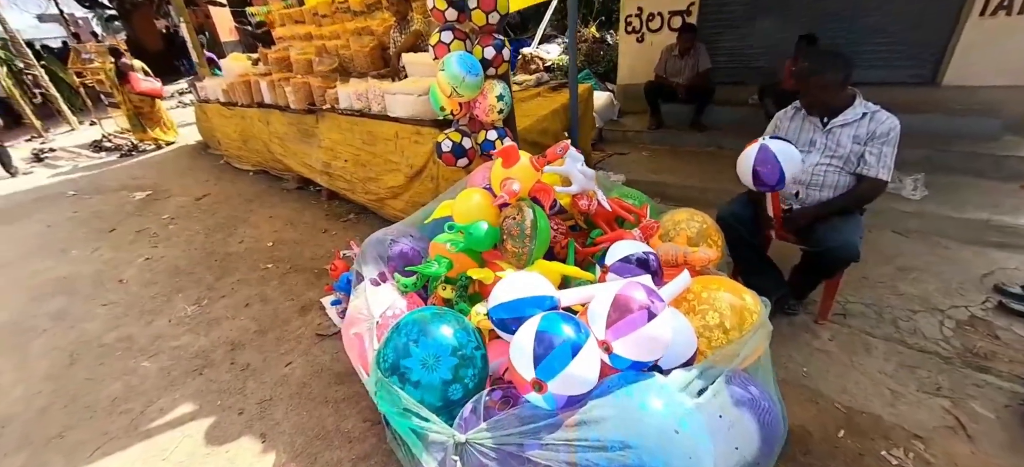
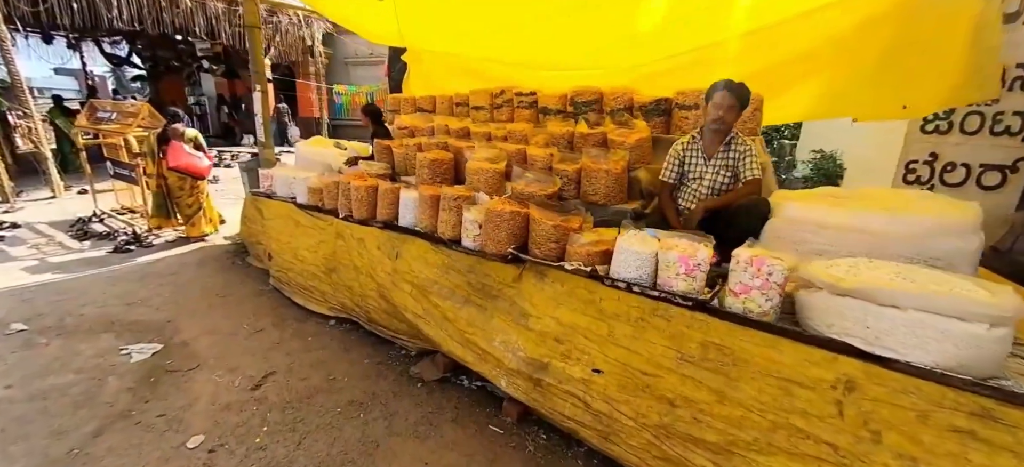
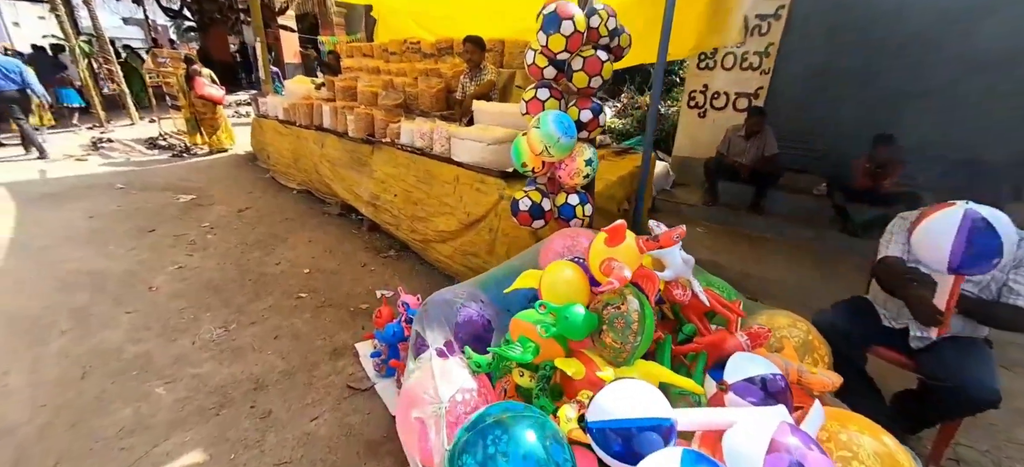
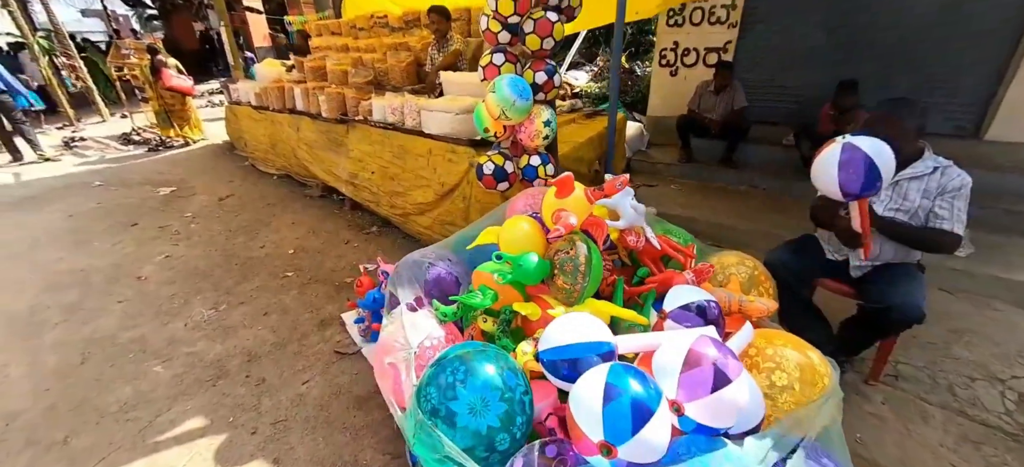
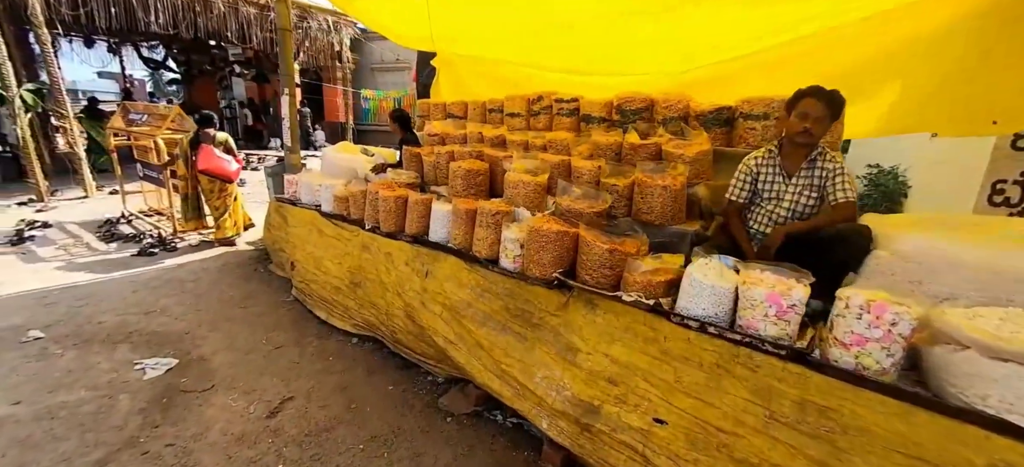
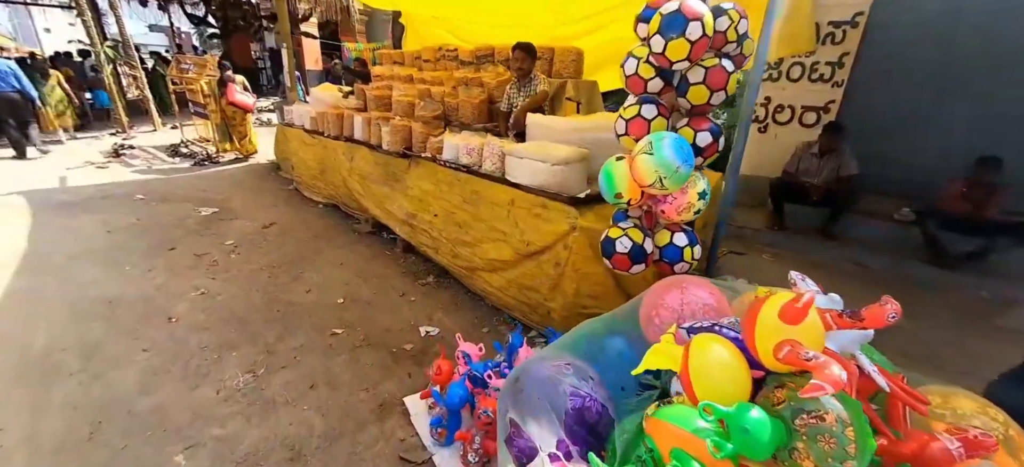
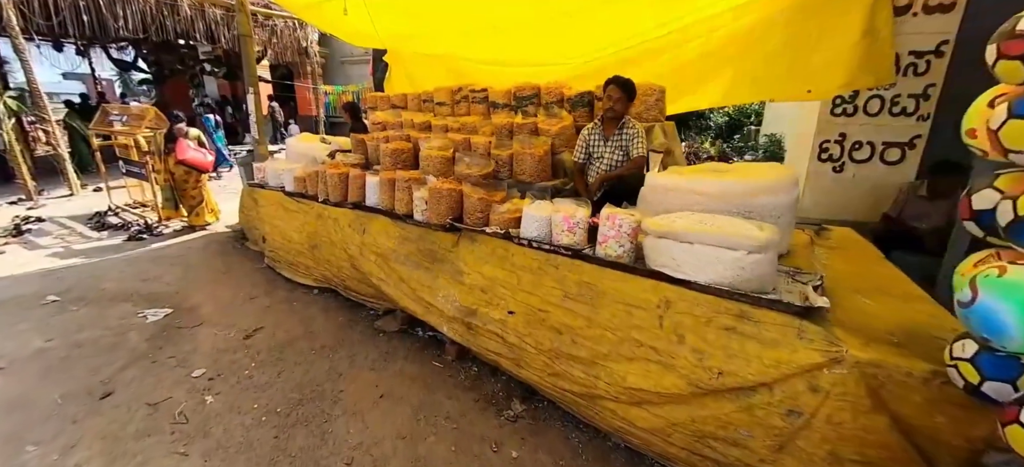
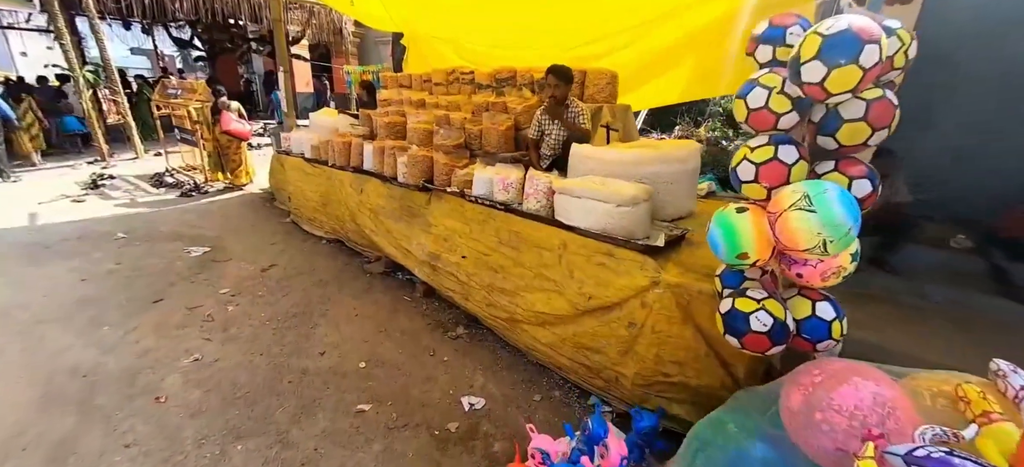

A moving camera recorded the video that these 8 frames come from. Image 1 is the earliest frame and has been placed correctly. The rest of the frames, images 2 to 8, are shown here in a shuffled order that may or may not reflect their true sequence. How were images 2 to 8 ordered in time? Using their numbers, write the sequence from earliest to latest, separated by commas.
4, 3, 6, 8, 7, 2, 5
